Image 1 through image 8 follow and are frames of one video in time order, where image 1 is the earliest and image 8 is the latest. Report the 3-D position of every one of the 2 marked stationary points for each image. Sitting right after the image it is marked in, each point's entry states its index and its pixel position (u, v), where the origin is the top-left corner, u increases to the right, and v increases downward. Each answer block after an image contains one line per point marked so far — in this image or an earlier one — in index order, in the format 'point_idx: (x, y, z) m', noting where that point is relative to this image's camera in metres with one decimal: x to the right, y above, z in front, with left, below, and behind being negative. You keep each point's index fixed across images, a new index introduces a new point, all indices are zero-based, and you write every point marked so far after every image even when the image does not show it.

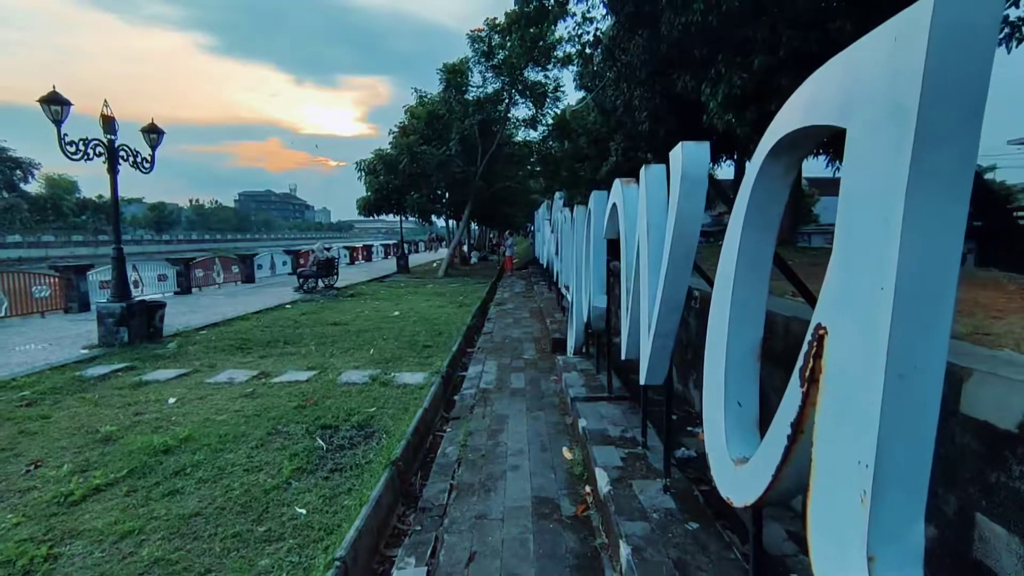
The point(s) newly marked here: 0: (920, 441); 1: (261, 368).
0: (+0.7, -0.2, +0.9) m
1: (-2.8, -0.9, +6.5) m
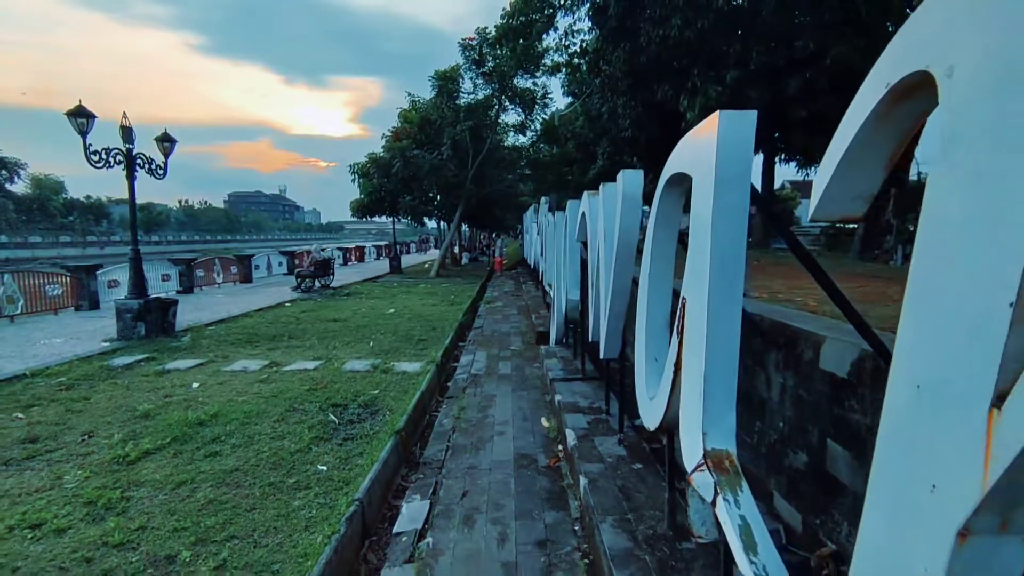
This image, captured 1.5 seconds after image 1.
0: (+0.6, -0.2, +1.6) m
1: (-3.0, -0.9, +7.1) m
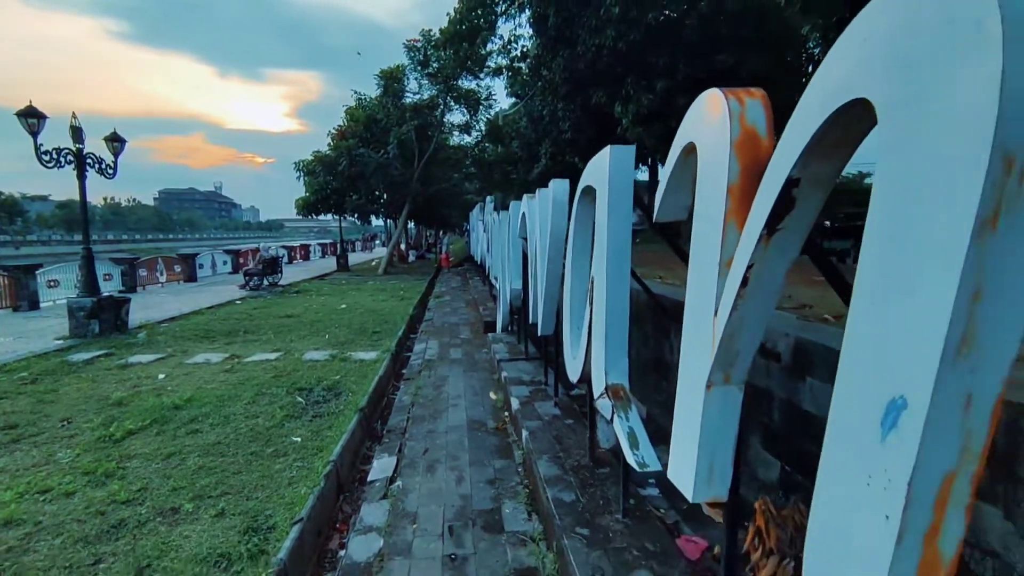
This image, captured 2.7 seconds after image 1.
0: (+0.4, -0.1, +2.3) m
1: (-3.6, -0.8, +7.4) m
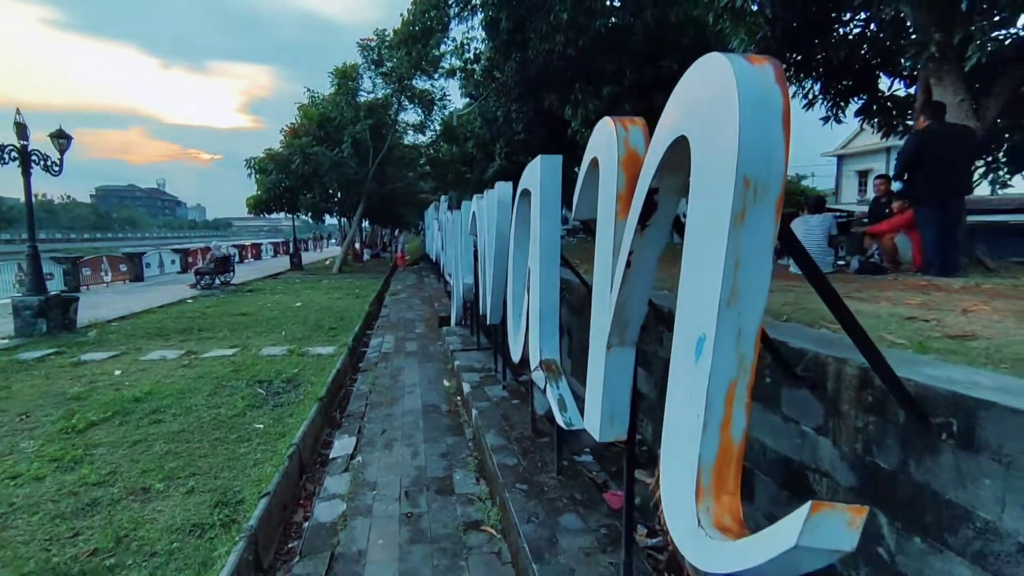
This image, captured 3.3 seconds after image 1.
0: (+0.2, -0.1, +2.7) m
1: (-4.2, -0.8, +7.5) m
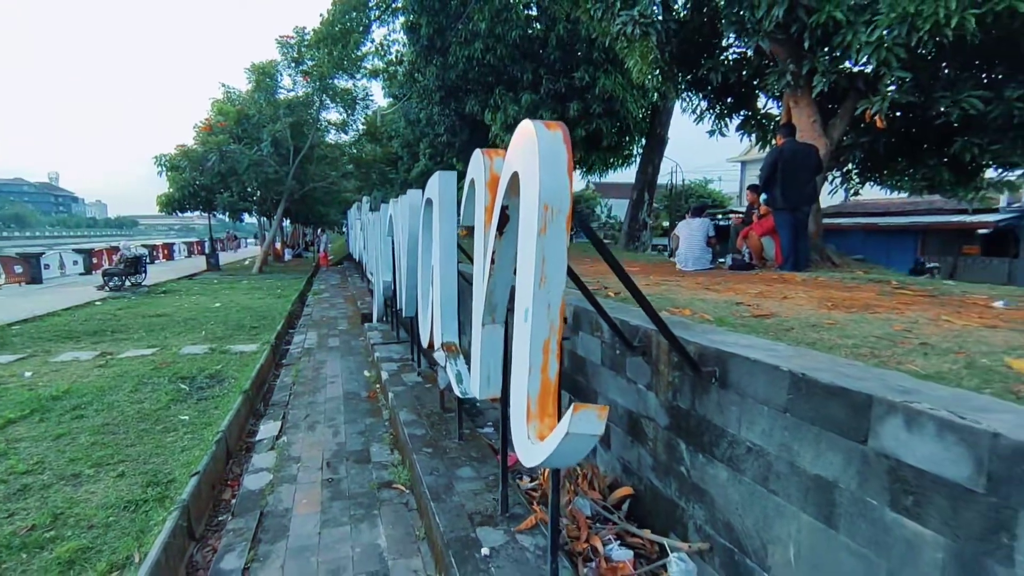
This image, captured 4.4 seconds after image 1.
0: (-0.3, 0.0, +3.2) m
1: (-5.3, -0.8, +7.4) m
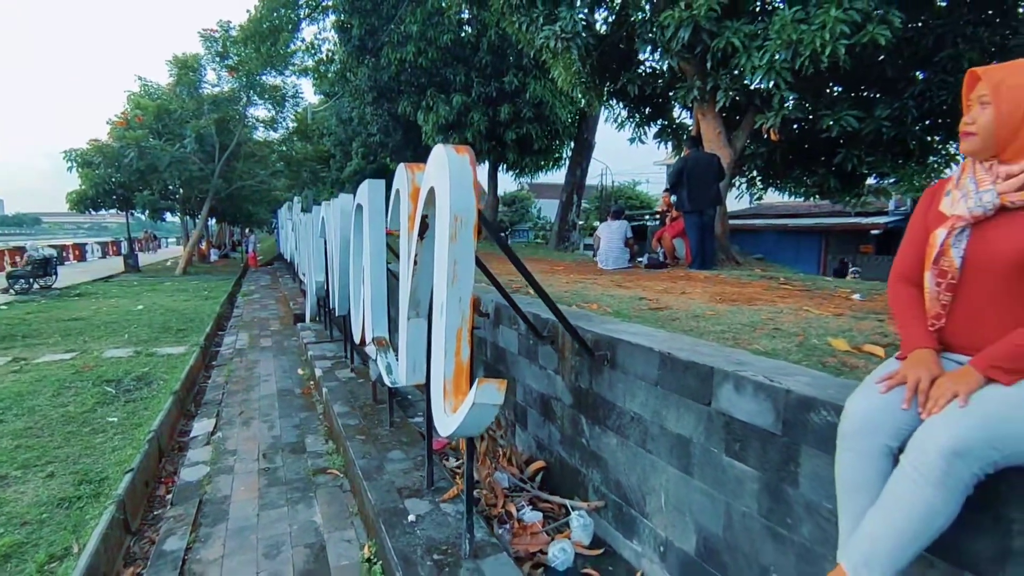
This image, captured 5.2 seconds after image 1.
0: (-0.8, 0.0, +3.5) m
1: (-6.2, -0.8, +7.1) m
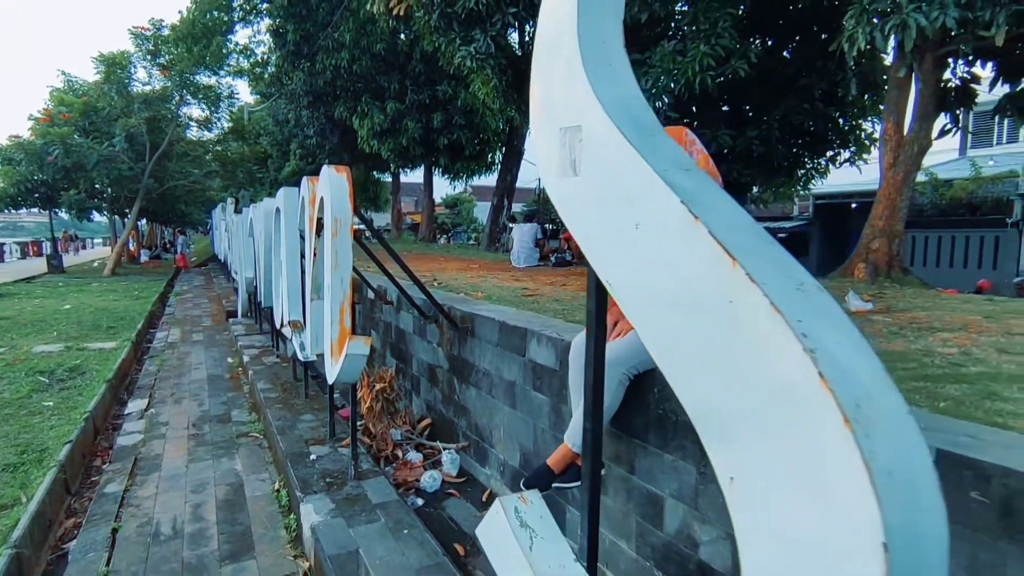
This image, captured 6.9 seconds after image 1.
0: (-1.5, 0.0, +4.1) m
1: (-7.2, -0.8, +7.2) m
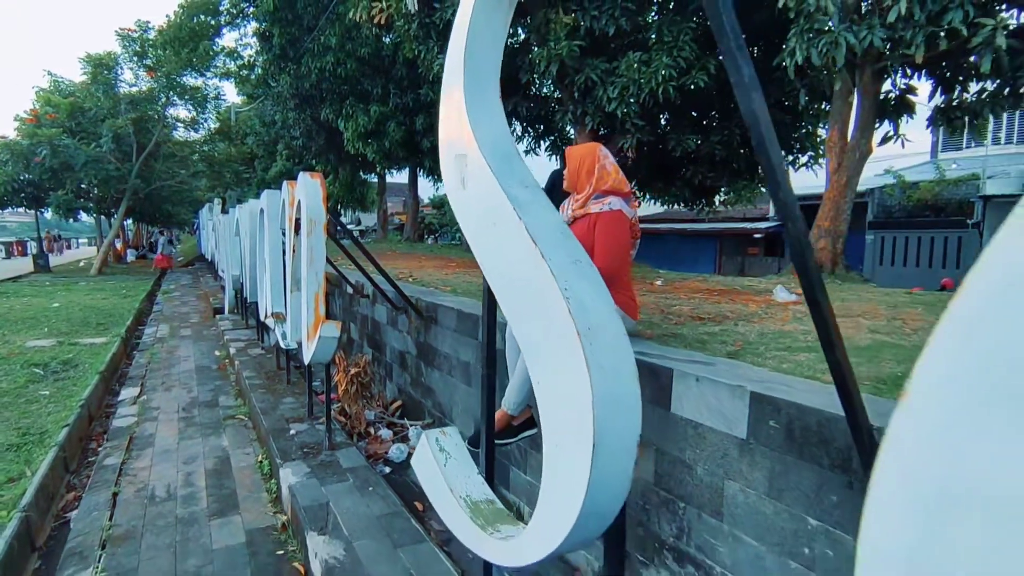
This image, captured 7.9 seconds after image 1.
0: (-1.8, +0.1, +4.5) m
1: (-7.6, -0.8, +7.5) m
